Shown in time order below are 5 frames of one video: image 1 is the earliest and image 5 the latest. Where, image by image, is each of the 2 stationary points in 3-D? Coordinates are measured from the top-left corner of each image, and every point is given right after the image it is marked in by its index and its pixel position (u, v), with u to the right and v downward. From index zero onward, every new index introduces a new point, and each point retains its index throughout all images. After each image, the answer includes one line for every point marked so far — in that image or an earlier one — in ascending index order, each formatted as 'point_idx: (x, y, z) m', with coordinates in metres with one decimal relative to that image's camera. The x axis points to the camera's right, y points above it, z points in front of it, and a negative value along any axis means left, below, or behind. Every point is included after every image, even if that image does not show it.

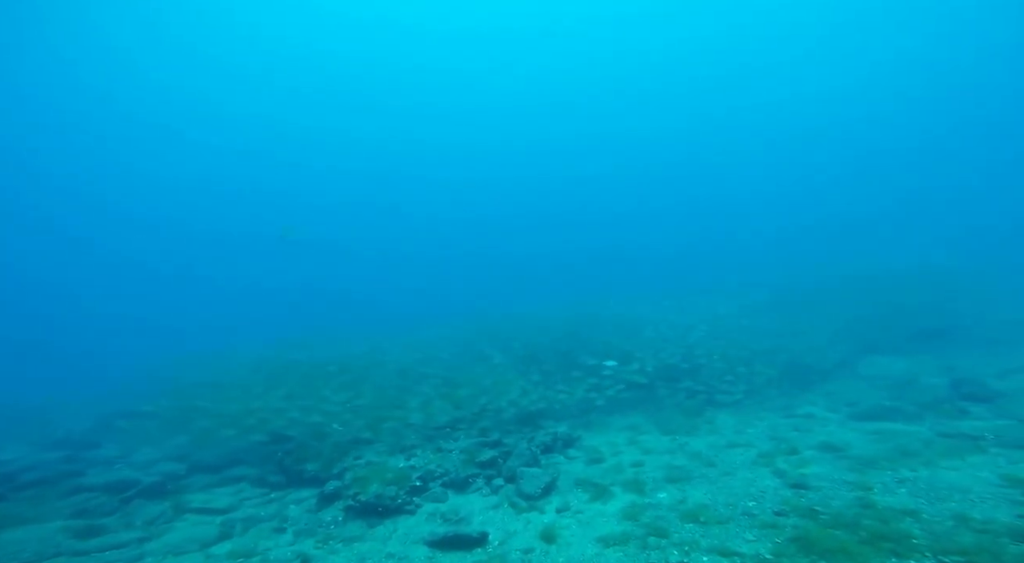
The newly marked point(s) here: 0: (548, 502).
0: (+1.2, -7.0, +19.4) m
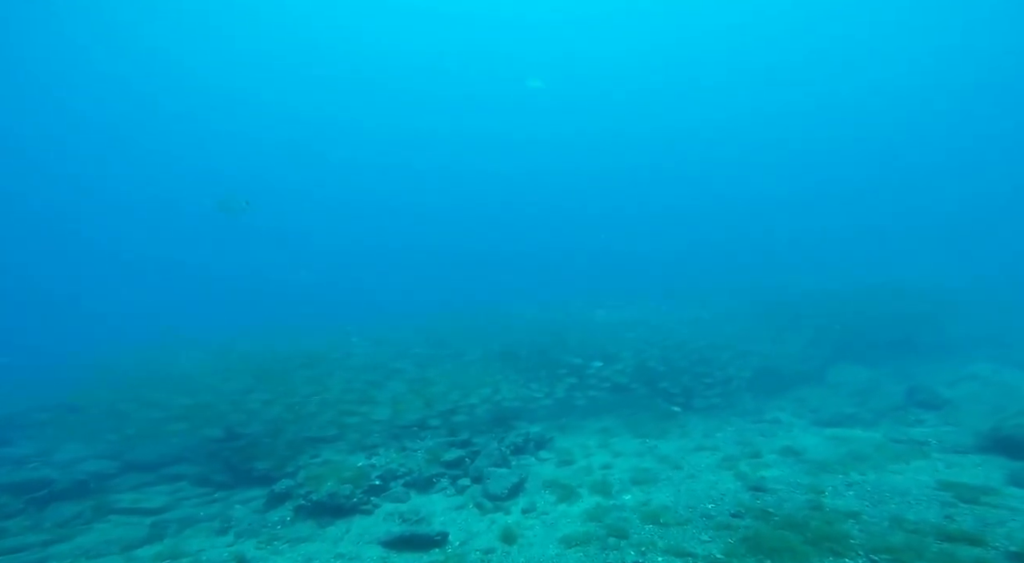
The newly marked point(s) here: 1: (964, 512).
0: (+0.3, -8.4, +22.9) m
1: (+14.9, -7.6, +20.0) m
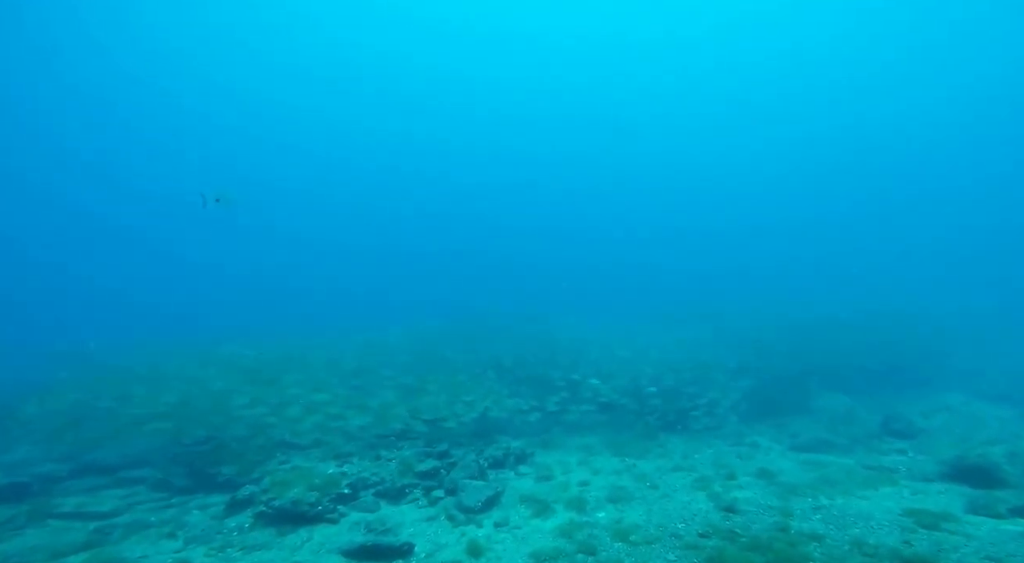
0: (-0.9, -8.8, +22.5) m
1: (+13.8, -8.5, +20.0) m
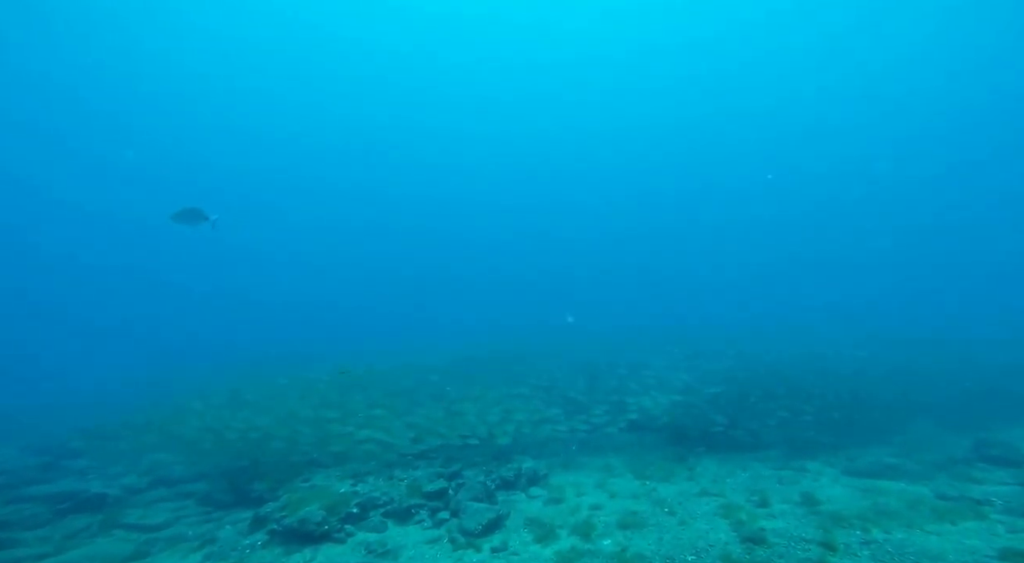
0: (-1.1, -9.4, +21.9) m
1: (+13.0, -8.6, +17.1) m
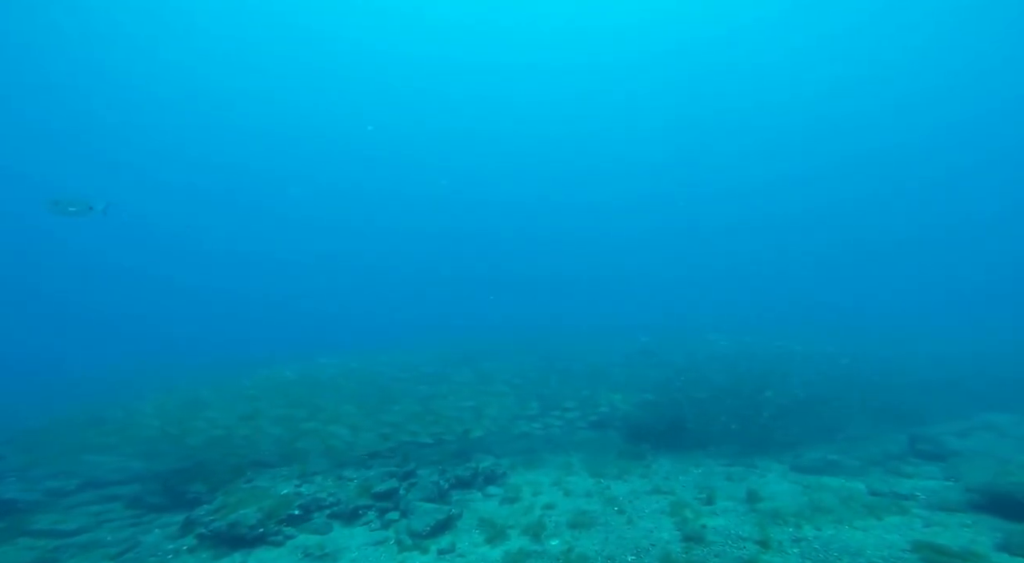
0: (-3.1, -9.3, +21.3) m
1: (+11.4, -8.9, +18.1) m
